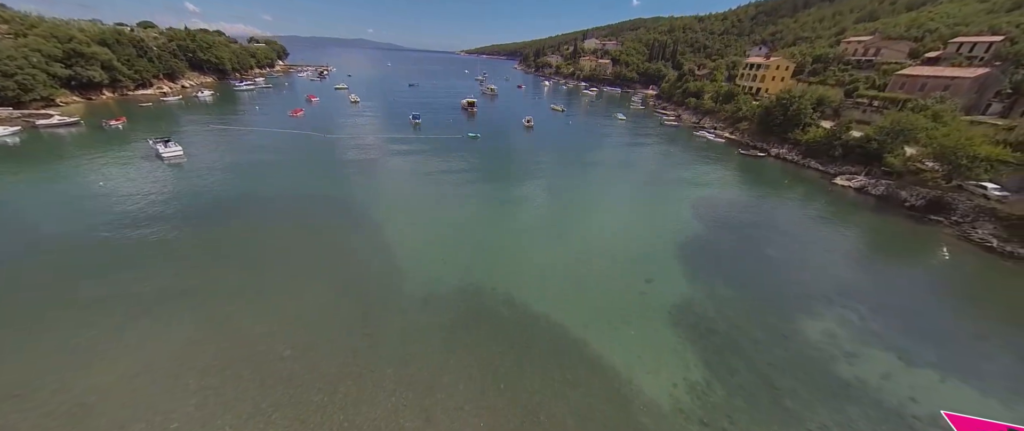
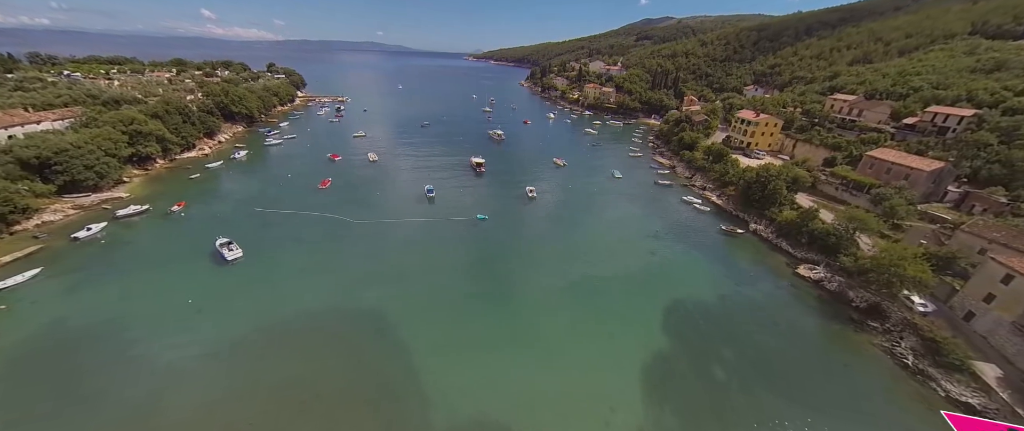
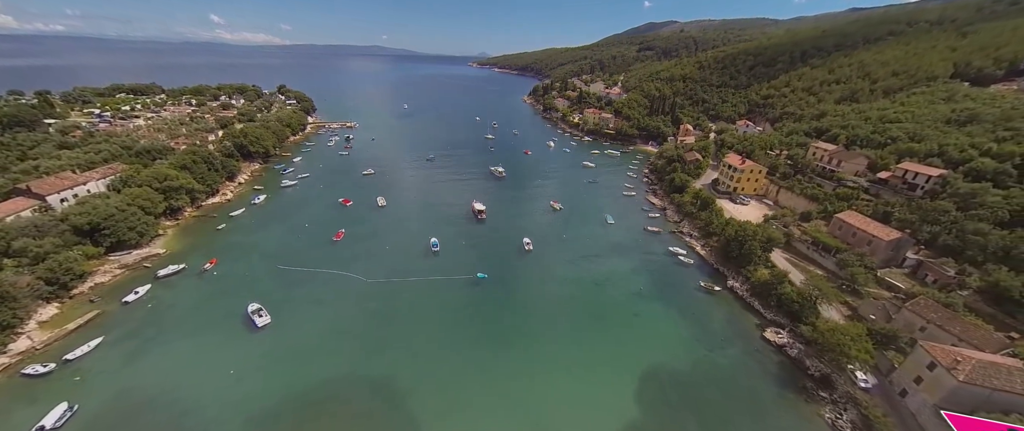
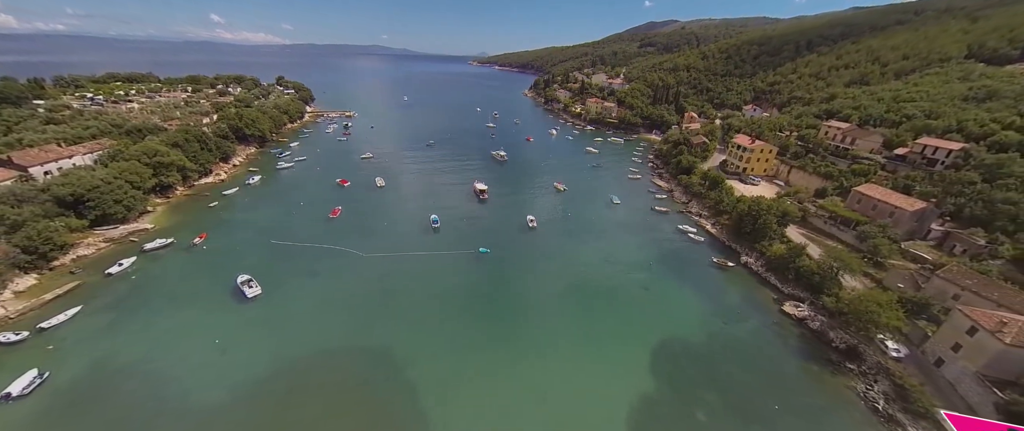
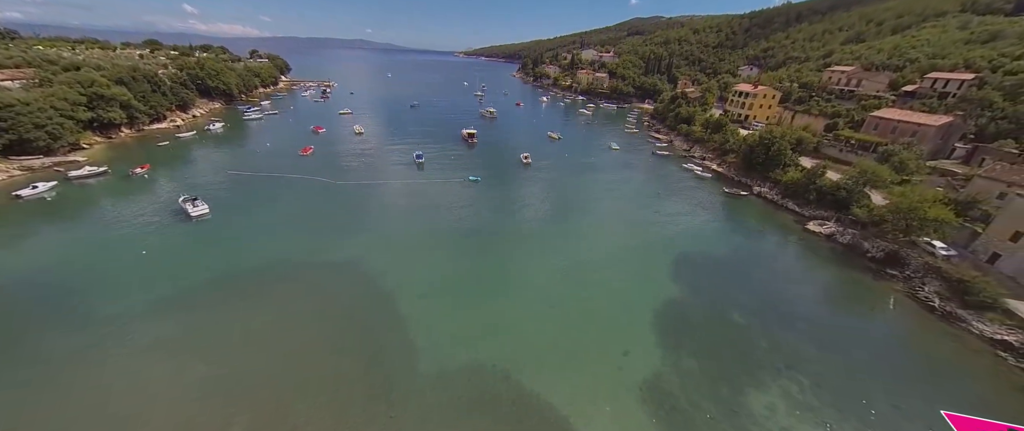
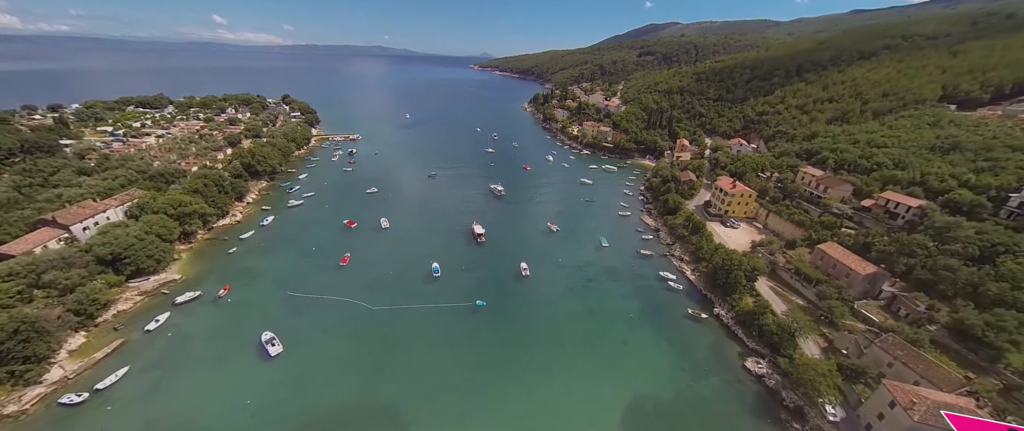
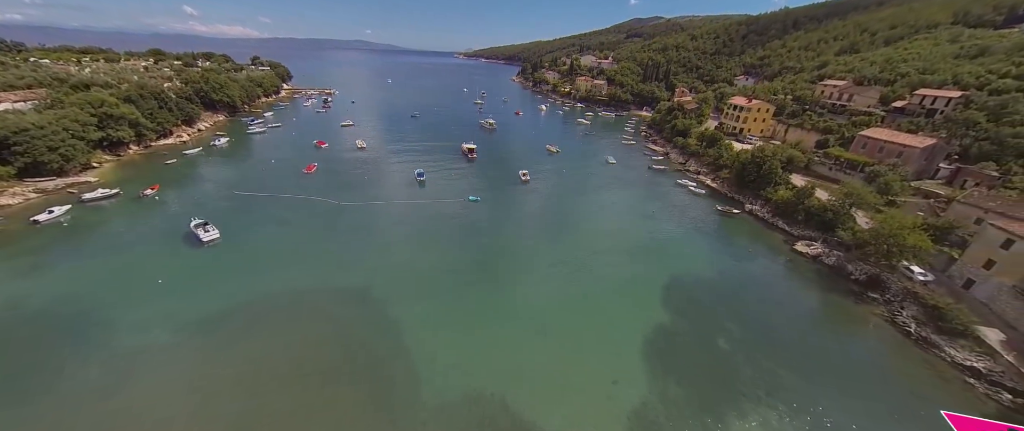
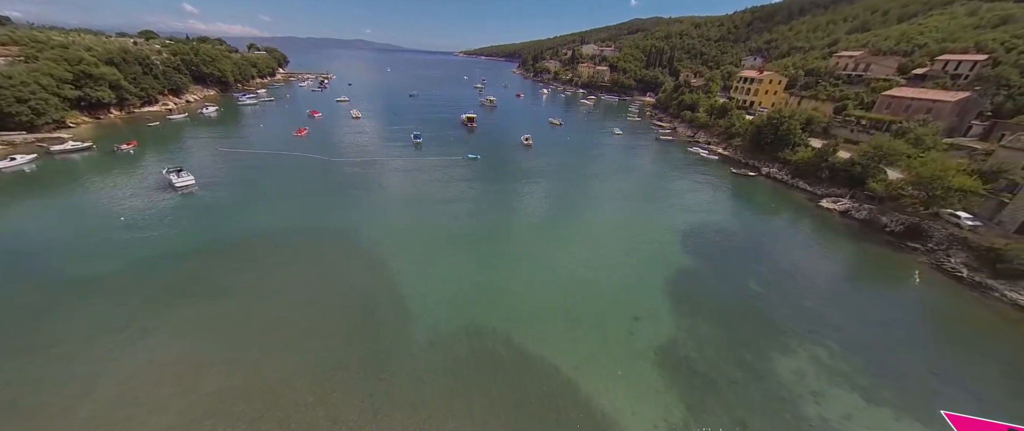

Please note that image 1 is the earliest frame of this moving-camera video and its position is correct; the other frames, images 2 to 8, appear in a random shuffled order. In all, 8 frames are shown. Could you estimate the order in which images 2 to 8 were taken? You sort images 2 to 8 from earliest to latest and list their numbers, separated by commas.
8, 5, 7, 2, 4, 3, 6
